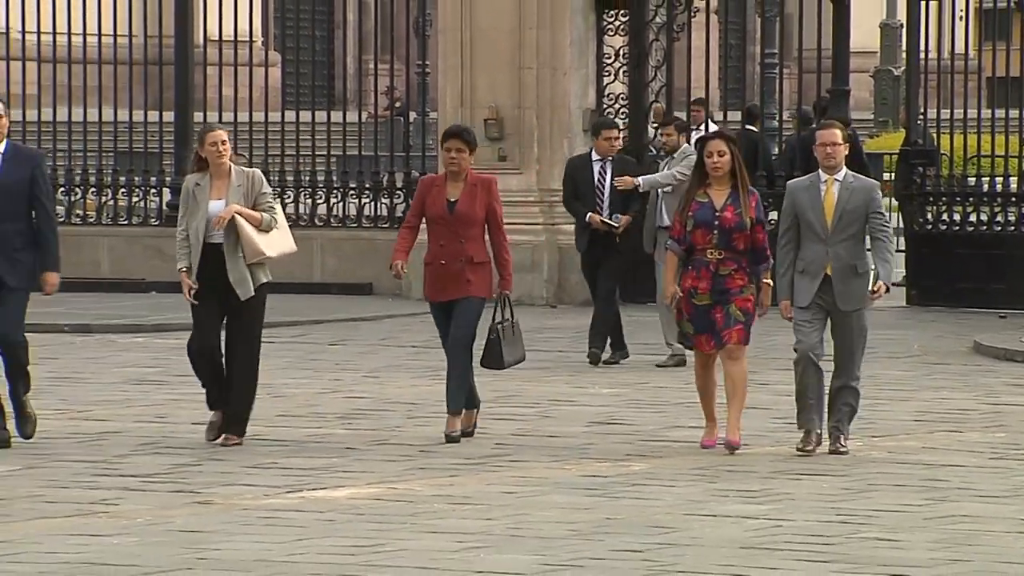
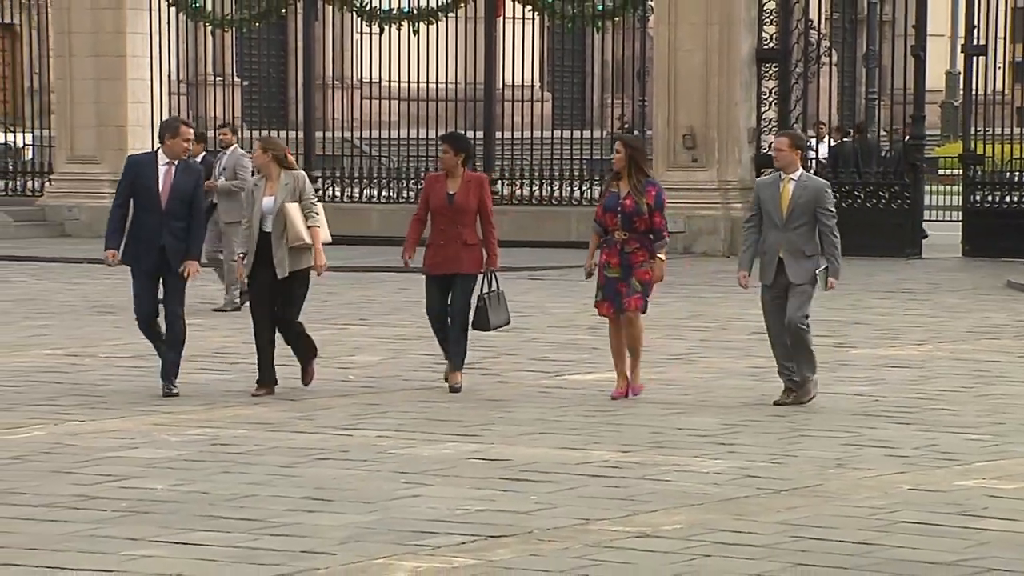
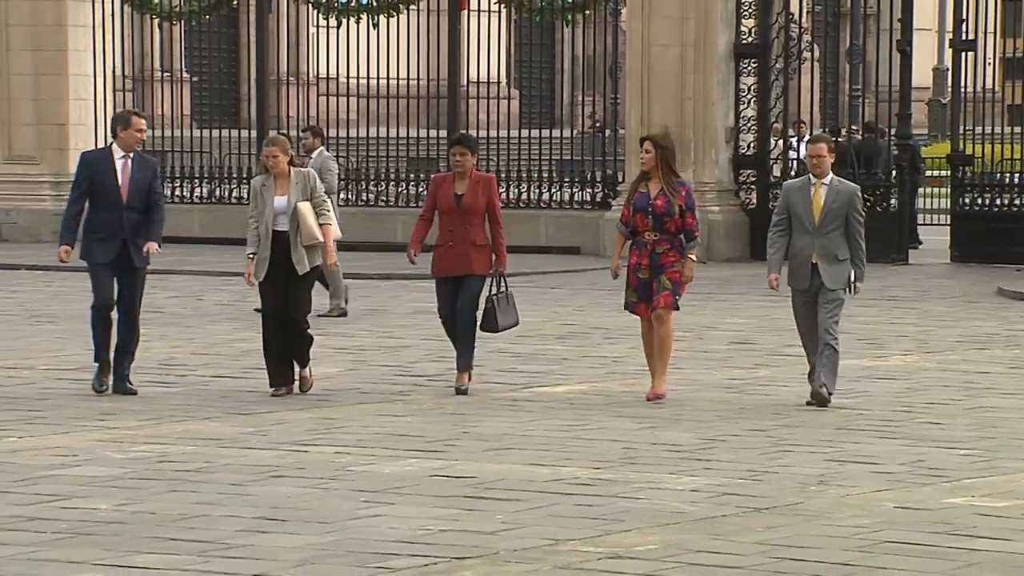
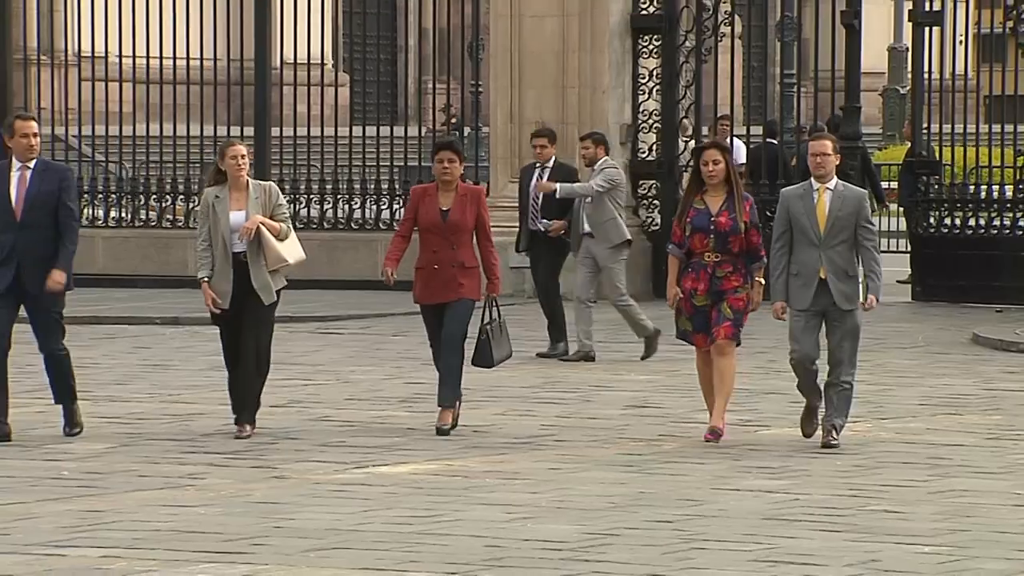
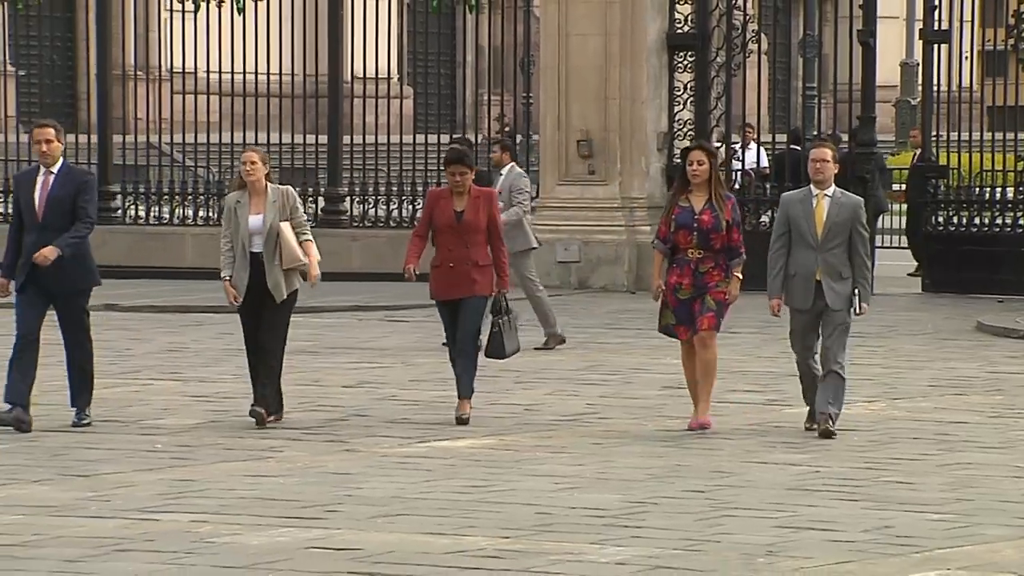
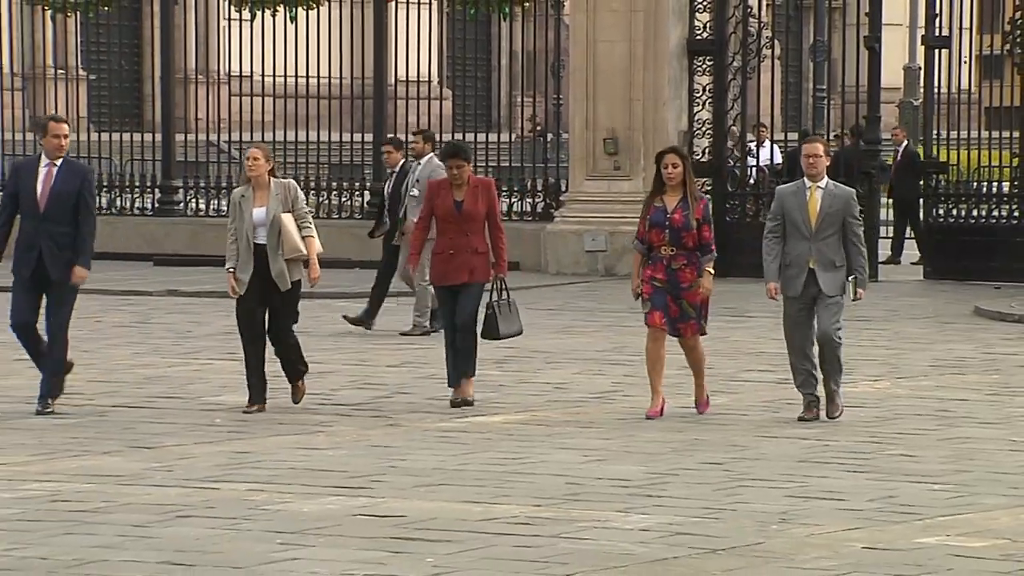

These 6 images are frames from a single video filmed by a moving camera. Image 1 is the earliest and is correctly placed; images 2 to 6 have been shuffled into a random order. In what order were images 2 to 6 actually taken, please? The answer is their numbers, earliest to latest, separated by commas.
4, 5, 6, 3, 2
